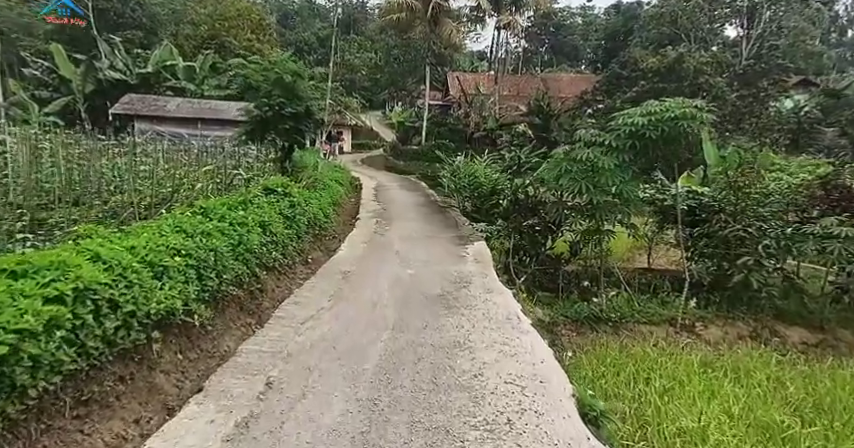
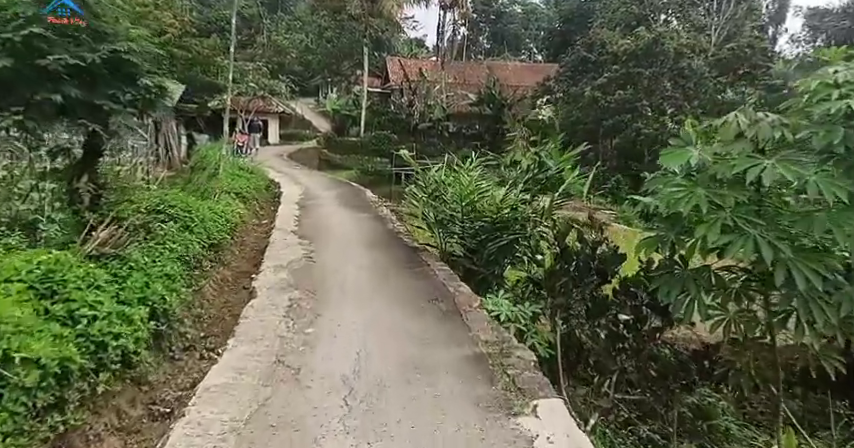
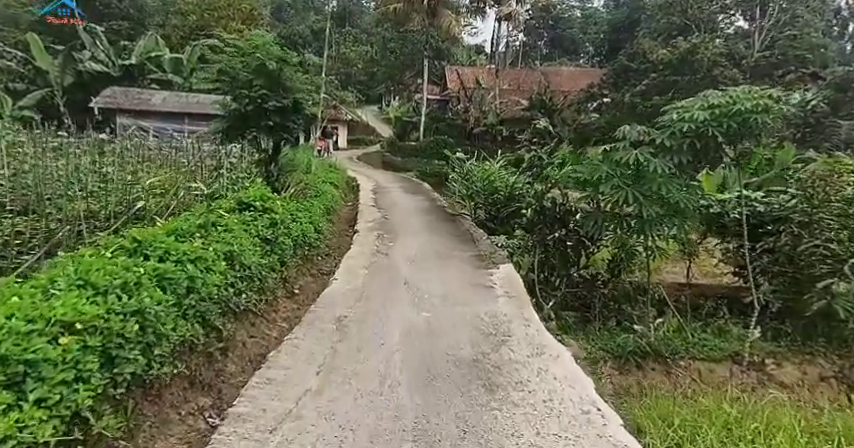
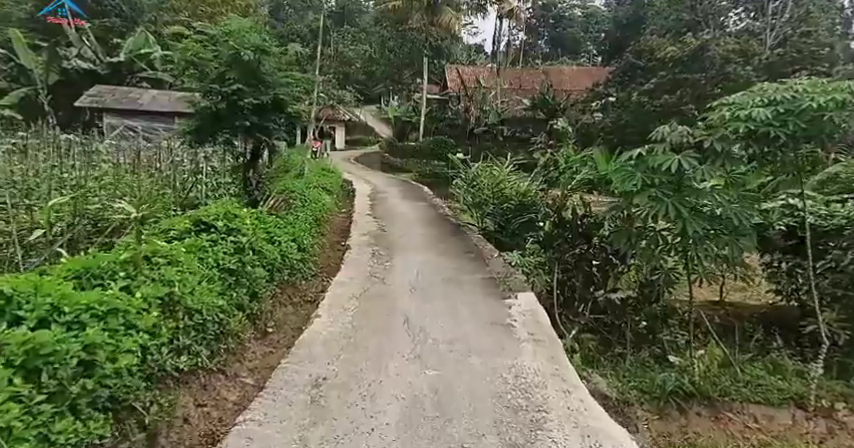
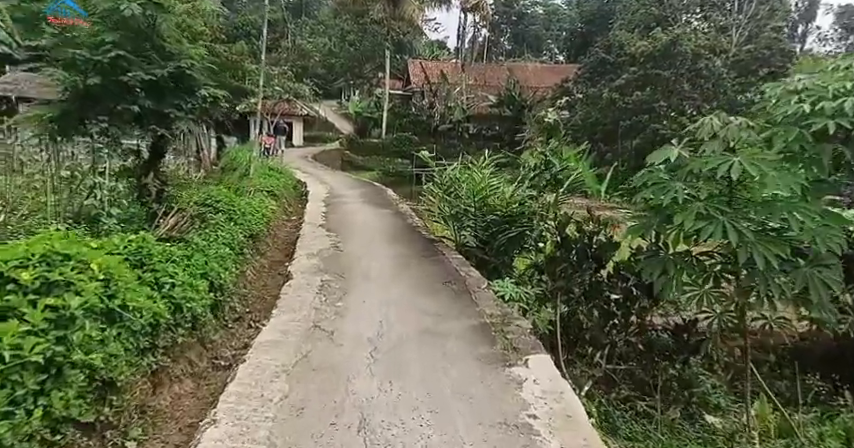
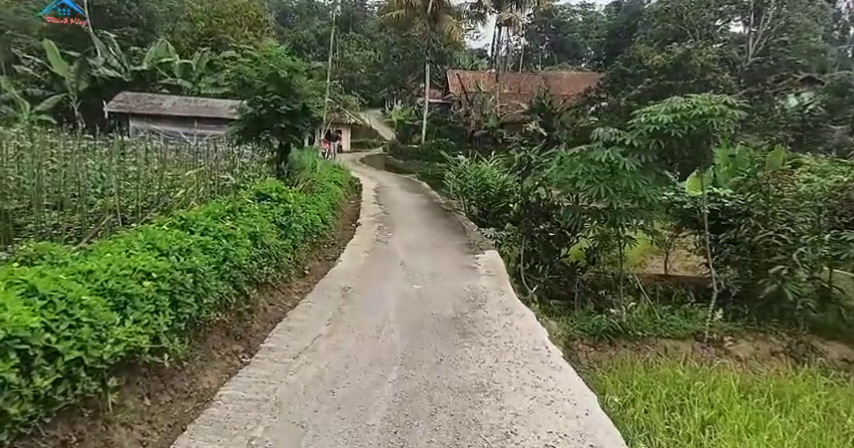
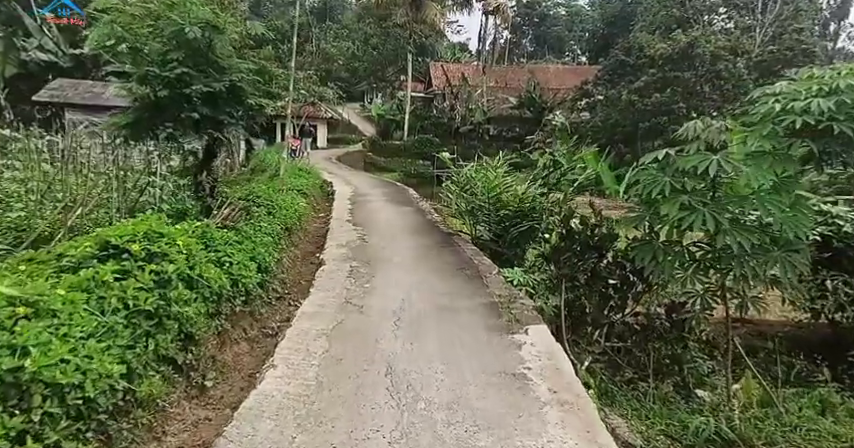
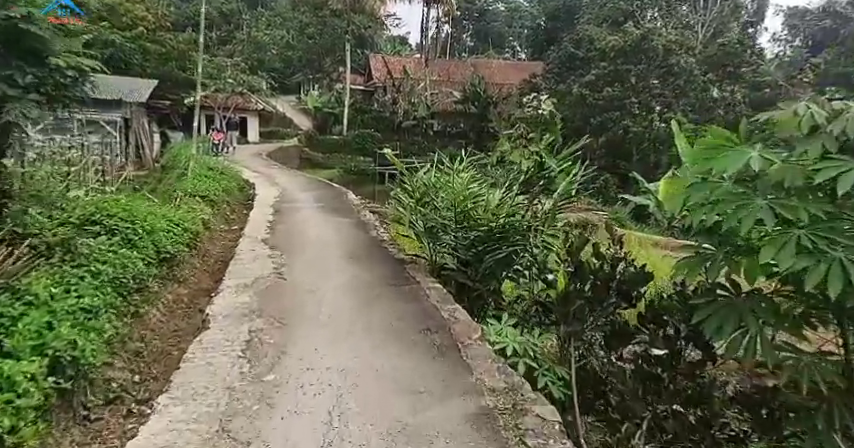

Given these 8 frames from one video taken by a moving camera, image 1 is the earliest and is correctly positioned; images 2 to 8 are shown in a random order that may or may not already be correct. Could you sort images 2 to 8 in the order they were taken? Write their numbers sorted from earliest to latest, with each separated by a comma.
6, 3, 4, 7, 5, 2, 8
